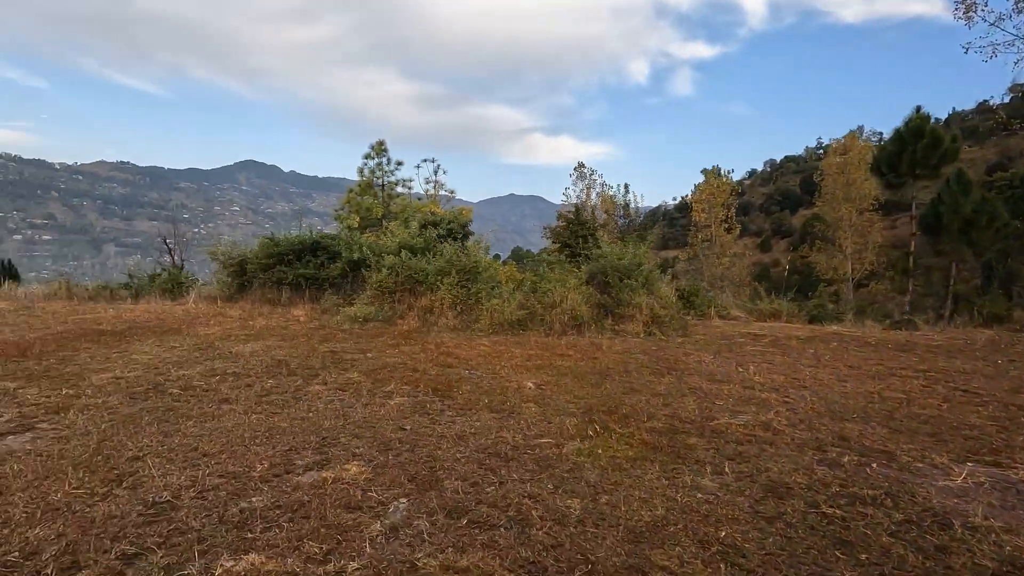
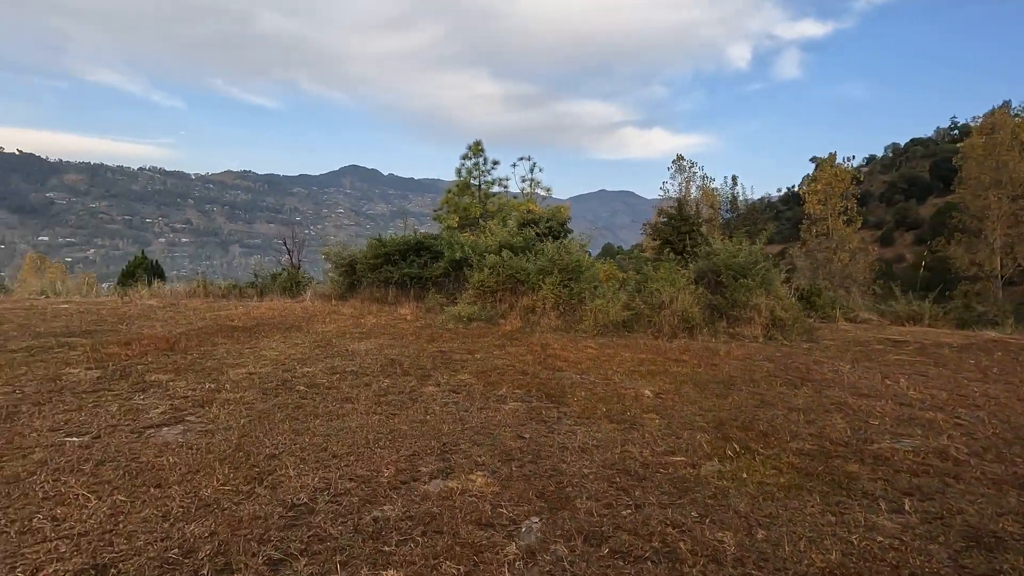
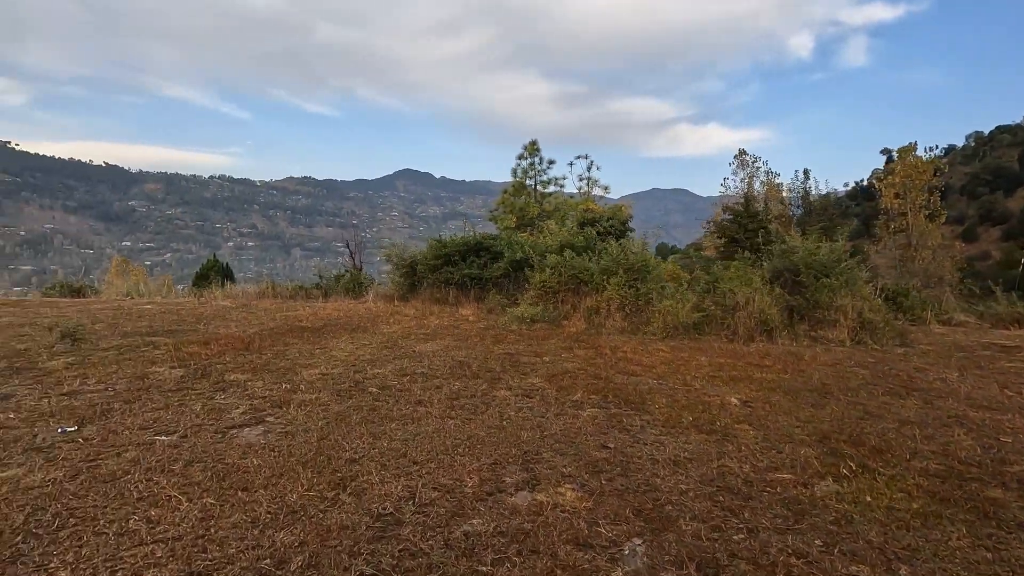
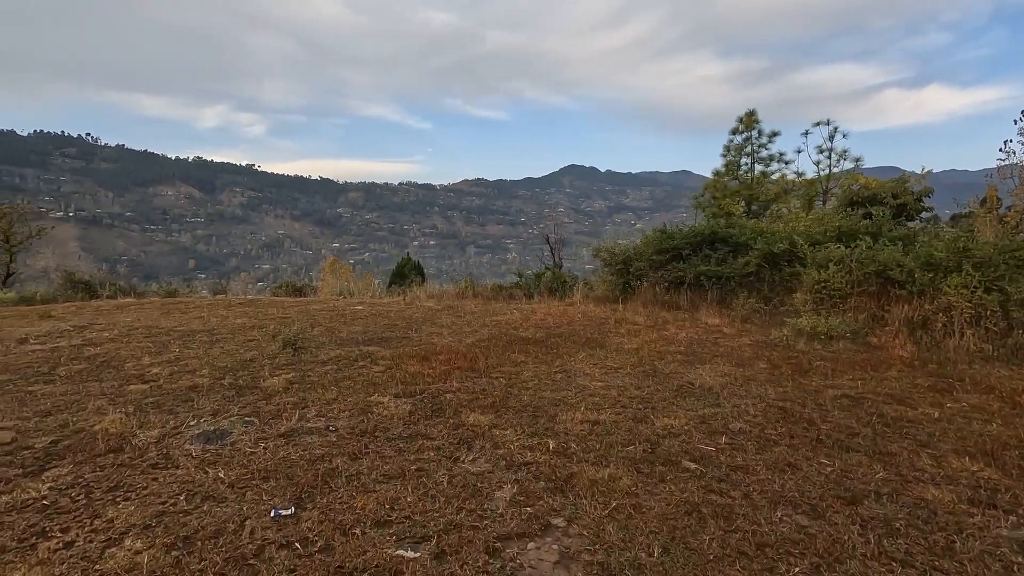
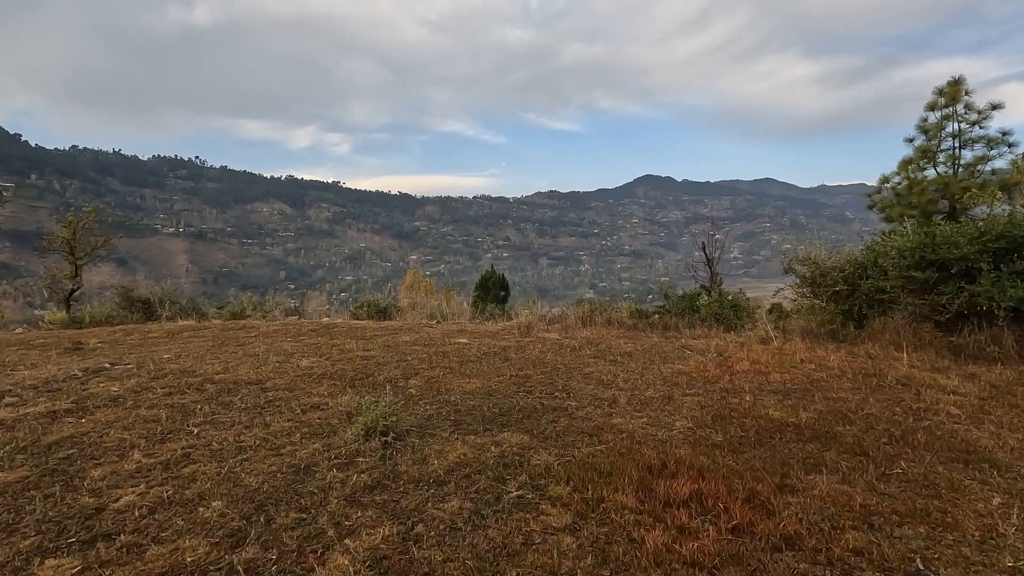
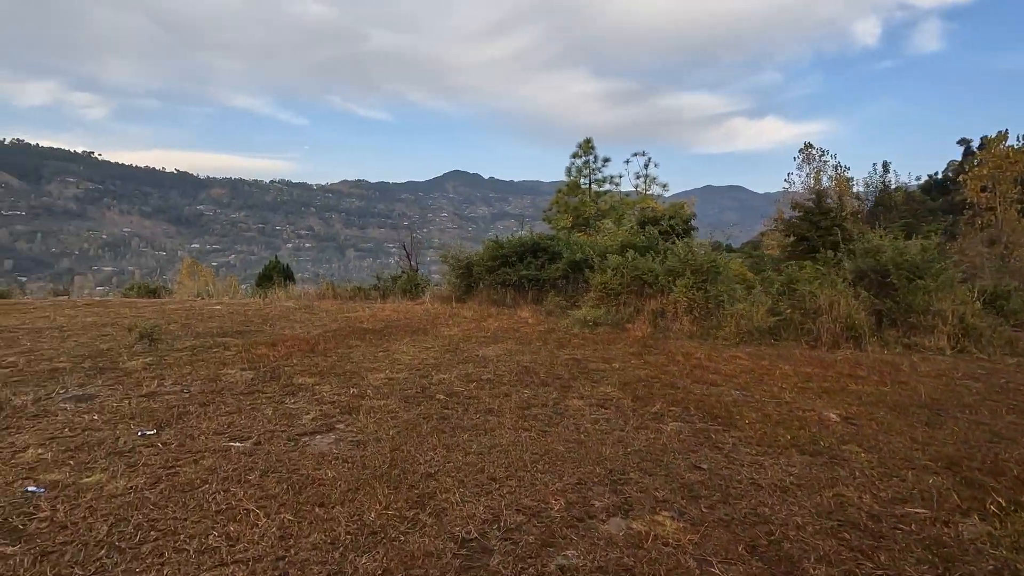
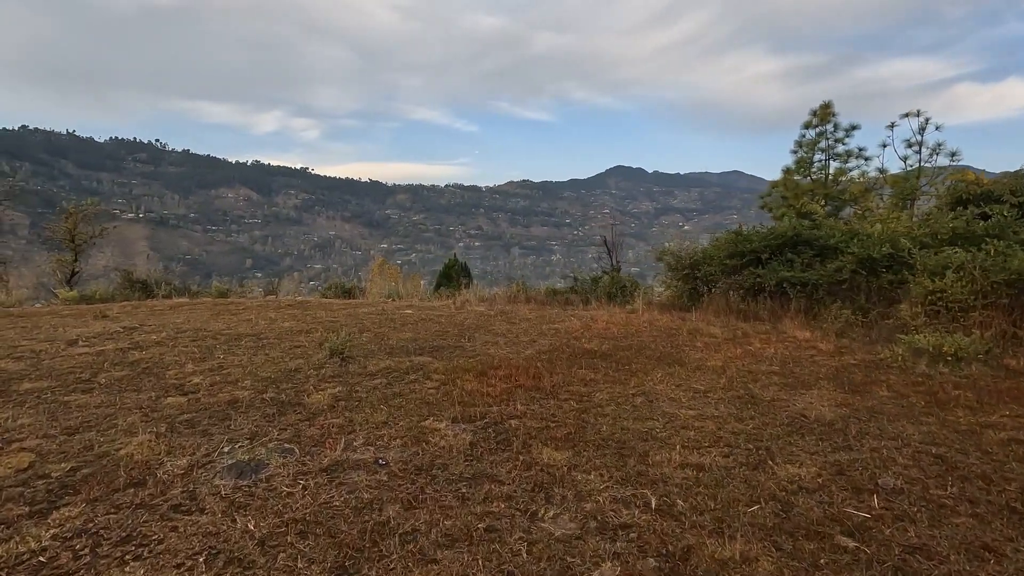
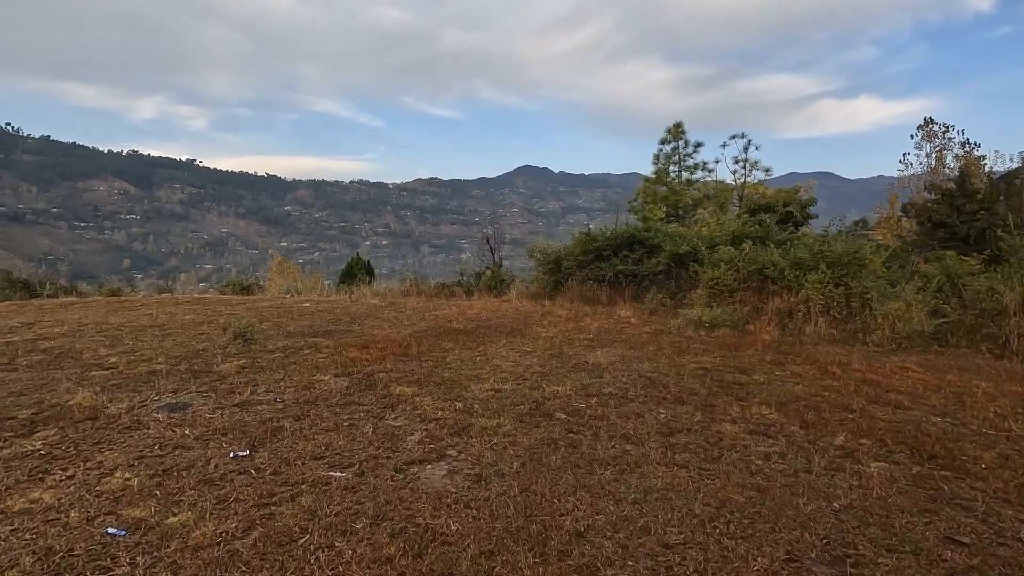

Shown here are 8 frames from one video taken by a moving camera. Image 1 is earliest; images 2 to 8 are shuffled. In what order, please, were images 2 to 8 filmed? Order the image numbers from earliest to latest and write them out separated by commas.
2, 3, 6, 8, 4, 7, 5
